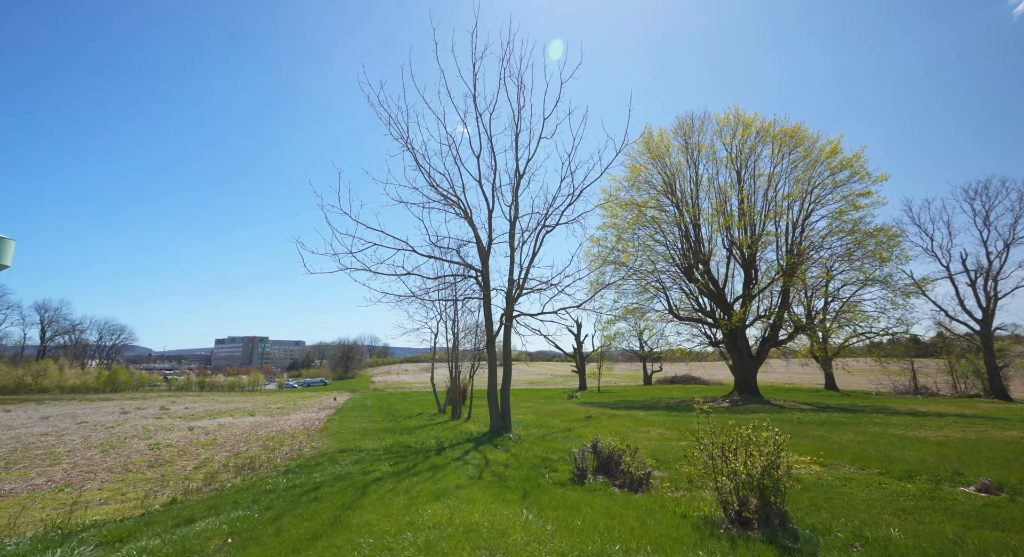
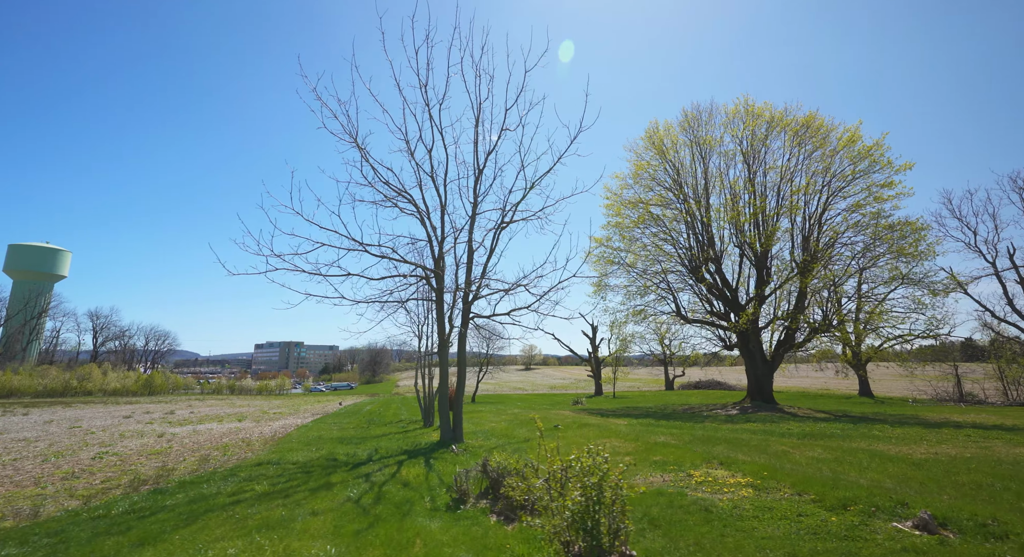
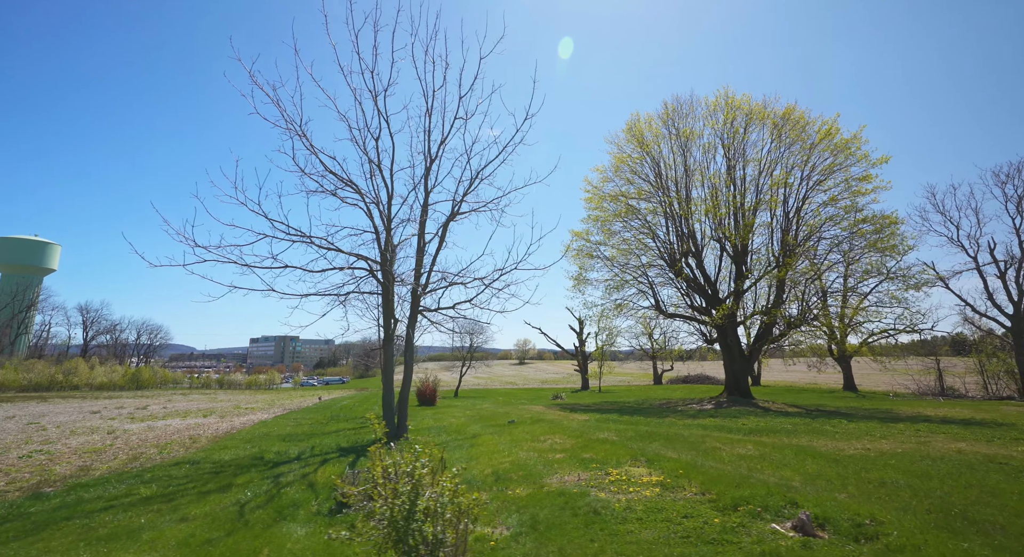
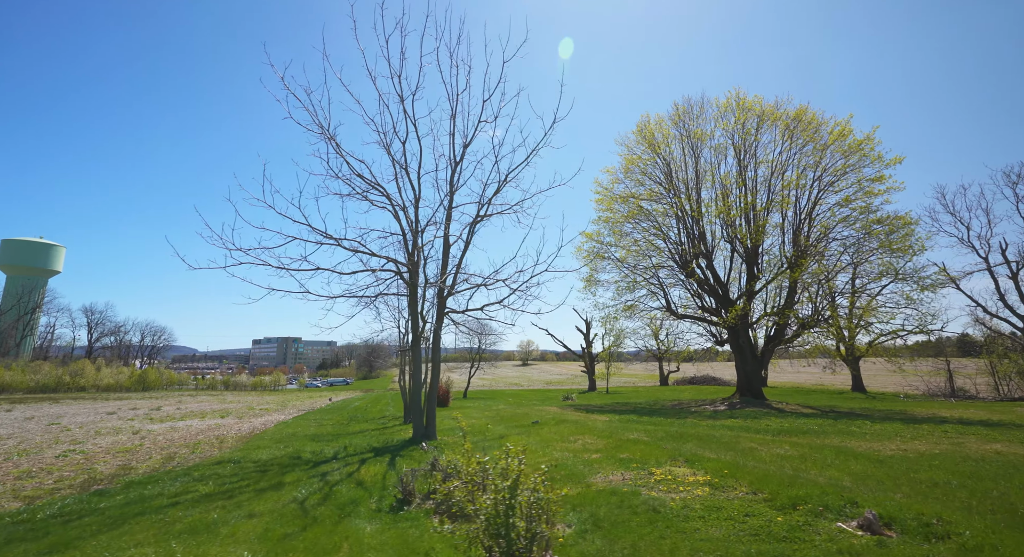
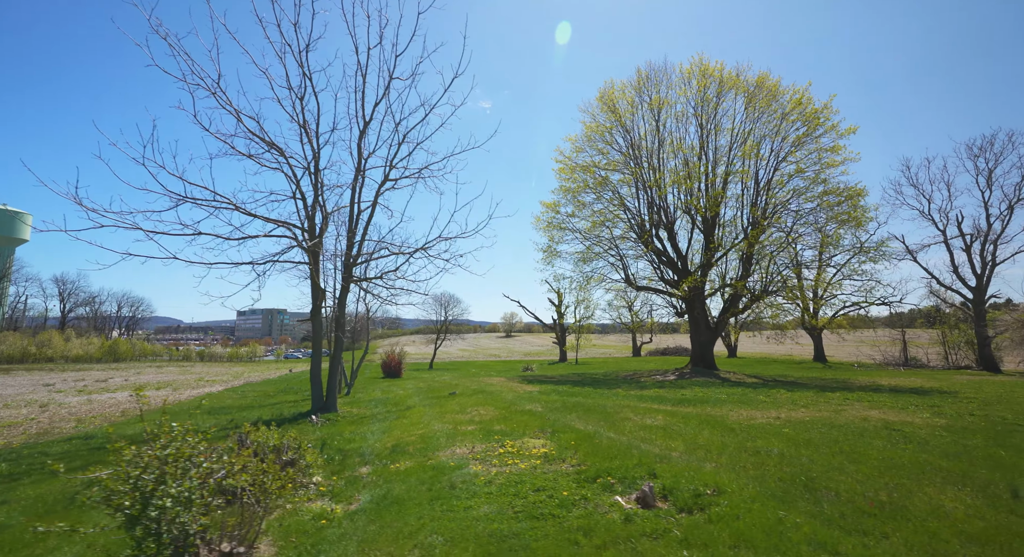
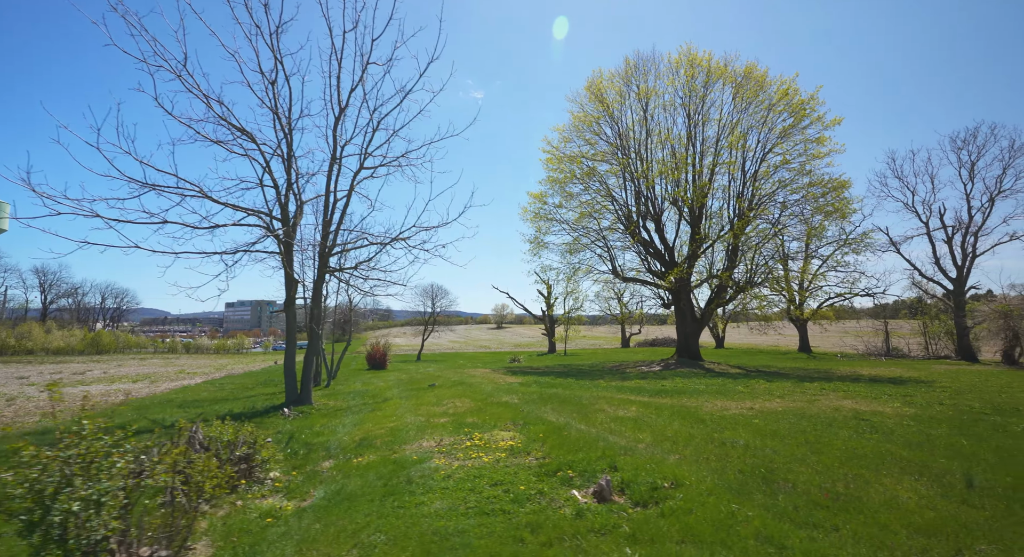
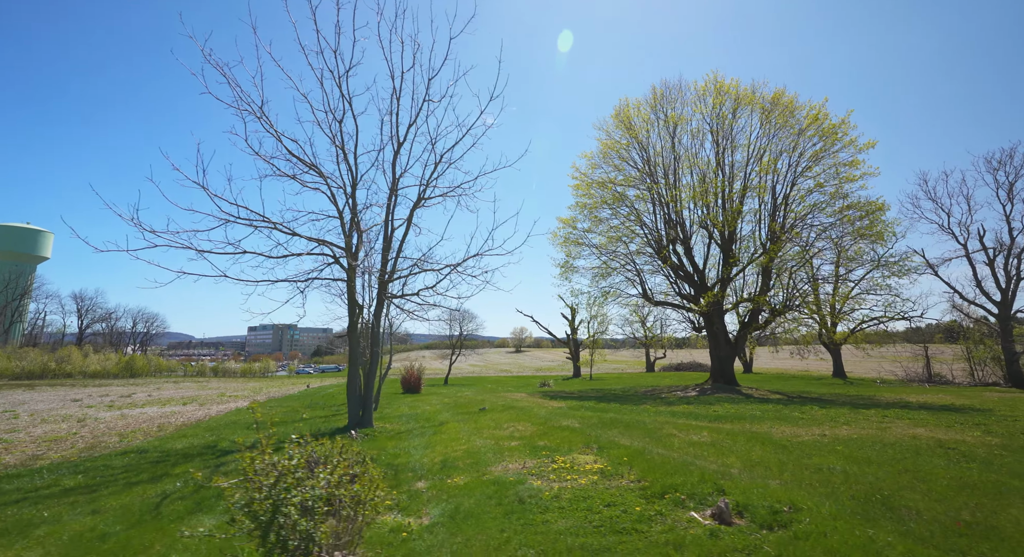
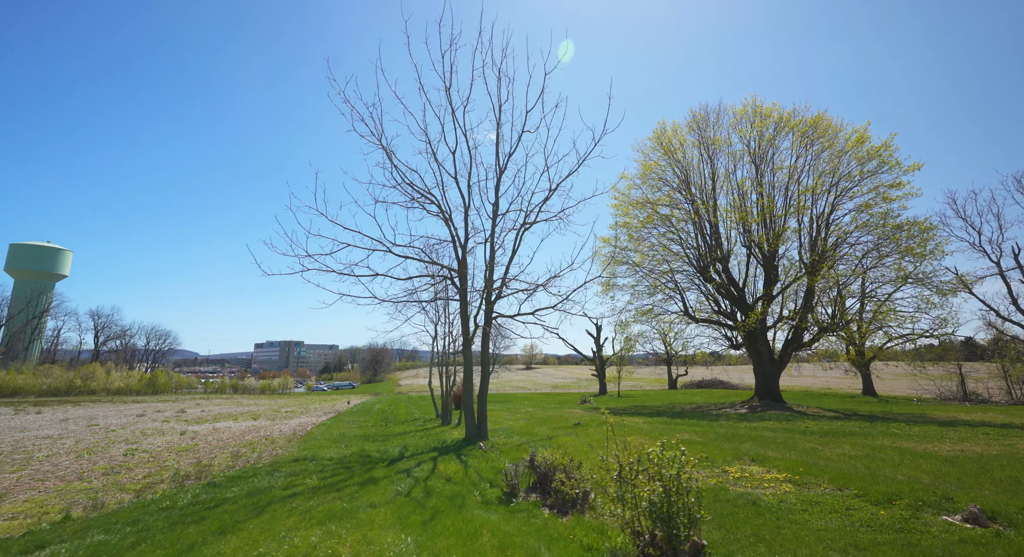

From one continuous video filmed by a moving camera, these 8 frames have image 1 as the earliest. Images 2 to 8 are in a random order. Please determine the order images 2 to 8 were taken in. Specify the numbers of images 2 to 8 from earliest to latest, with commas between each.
8, 2, 4, 3, 7, 5, 6
